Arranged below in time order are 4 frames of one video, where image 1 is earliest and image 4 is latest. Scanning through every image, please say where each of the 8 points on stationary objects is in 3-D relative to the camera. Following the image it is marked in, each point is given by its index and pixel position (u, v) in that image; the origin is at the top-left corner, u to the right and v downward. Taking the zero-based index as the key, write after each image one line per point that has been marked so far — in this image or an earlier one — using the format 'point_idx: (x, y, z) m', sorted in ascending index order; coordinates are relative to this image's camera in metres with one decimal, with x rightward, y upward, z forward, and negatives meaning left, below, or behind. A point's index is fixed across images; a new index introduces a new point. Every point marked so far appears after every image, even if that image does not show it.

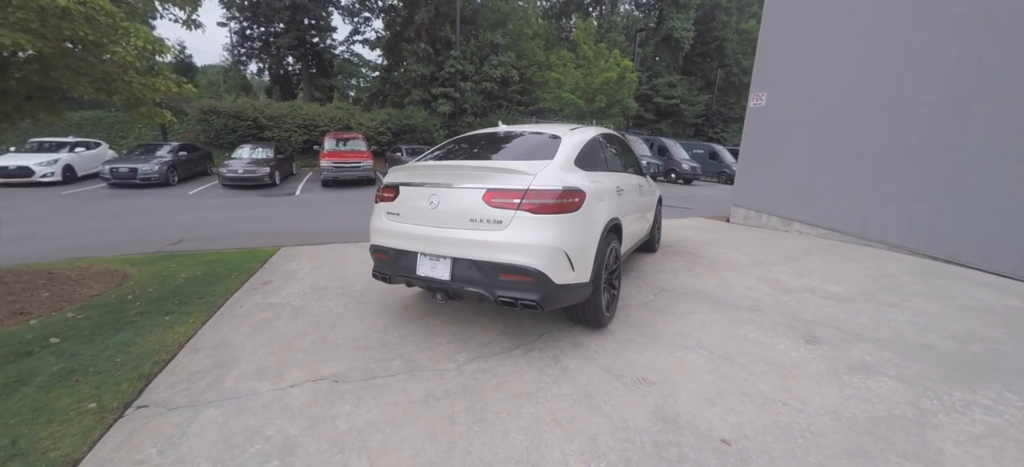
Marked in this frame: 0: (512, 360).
0: (0.0, -1.0, +3.0) m
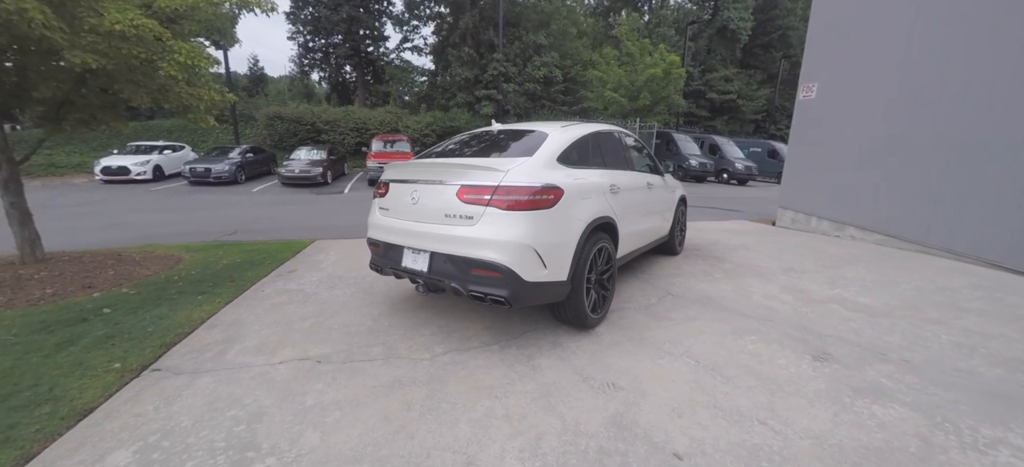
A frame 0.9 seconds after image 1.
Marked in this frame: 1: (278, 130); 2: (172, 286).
0: (-0.2, -0.9, +3.1) m
1: (-10.5, +4.6, +17.8) m
2: (-3.6, -0.6, +4.2) m
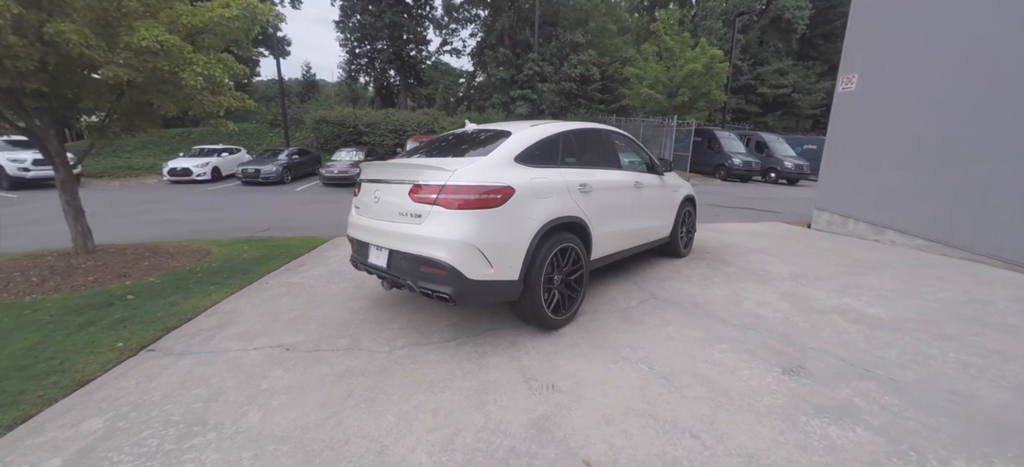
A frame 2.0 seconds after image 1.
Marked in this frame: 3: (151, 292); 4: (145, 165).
0: (-0.6, -0.9, +3.2) m
1: (-8.8, +4.7, +19.1) m
2: (-3.8, -0.5, +4.7) m
3: (-3.8, -0.6, +4.2) m
4: (-14.8, +2.7, +16.2) m
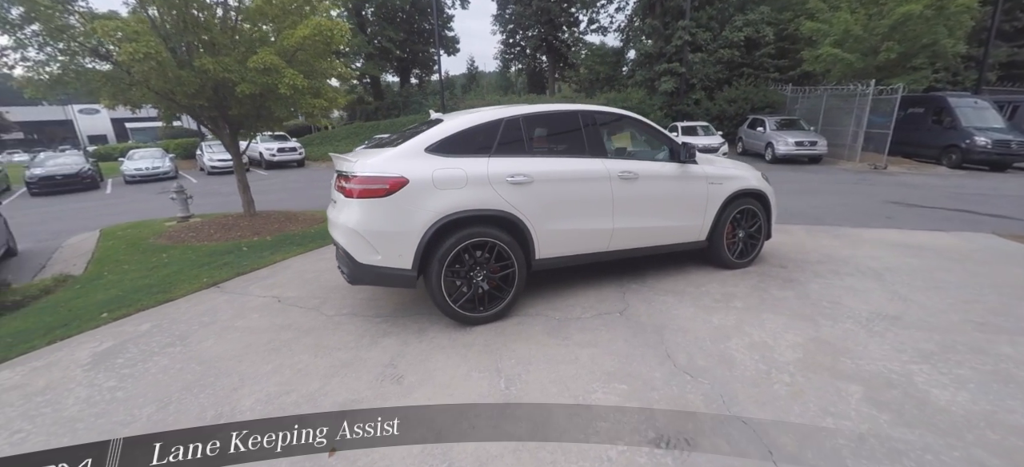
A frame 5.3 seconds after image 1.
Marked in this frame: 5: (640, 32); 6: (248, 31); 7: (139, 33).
0: (-1.3, -0.8, +3.4) m
1: (-1.1, +5.9, +21.0) m
2: (-3.4, -0.1, +6.2) m
3: (-3.7, -0.2, +5.8) m
4: (-7.9, +4.3, +21.2) m
5: (+6.7, +9.3, +18.6) m
6: (-3.9, +2.9, +5.9) m
7: (-4.5, +2.5, +4.9) m
